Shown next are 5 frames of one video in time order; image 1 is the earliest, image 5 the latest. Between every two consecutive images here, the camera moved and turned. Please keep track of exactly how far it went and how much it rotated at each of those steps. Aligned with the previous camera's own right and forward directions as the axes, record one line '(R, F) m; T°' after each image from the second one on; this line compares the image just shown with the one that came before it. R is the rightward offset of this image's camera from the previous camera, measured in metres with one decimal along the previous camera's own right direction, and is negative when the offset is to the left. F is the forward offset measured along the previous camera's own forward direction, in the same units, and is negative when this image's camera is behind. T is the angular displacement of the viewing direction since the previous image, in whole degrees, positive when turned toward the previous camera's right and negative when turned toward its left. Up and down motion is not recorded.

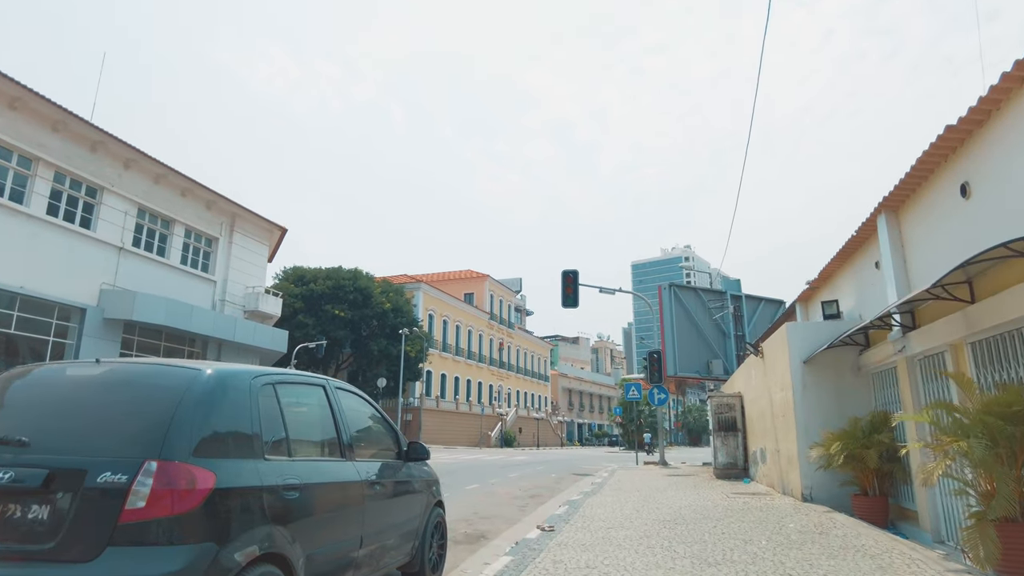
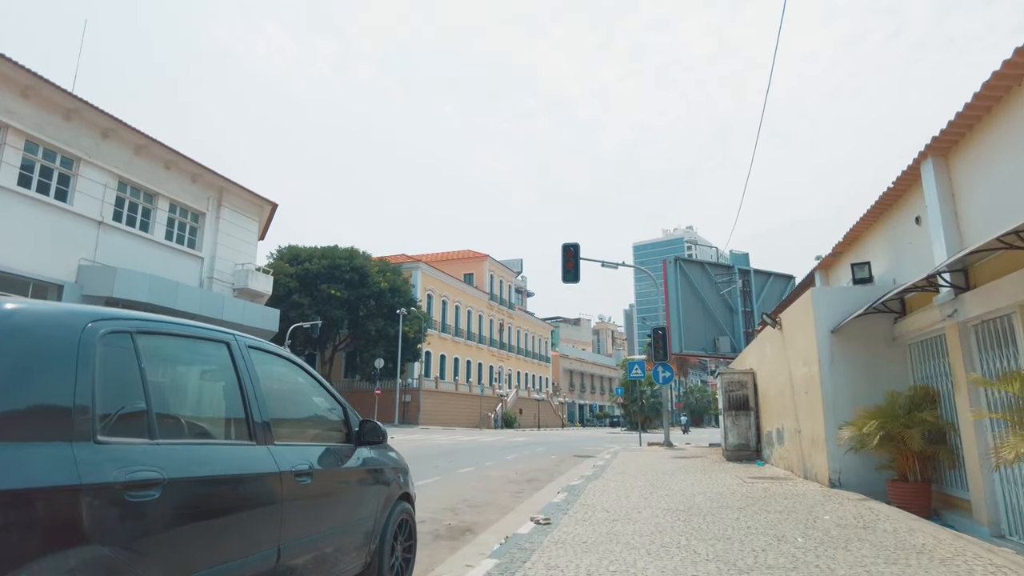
(+0.1, +1.2) m; 0°
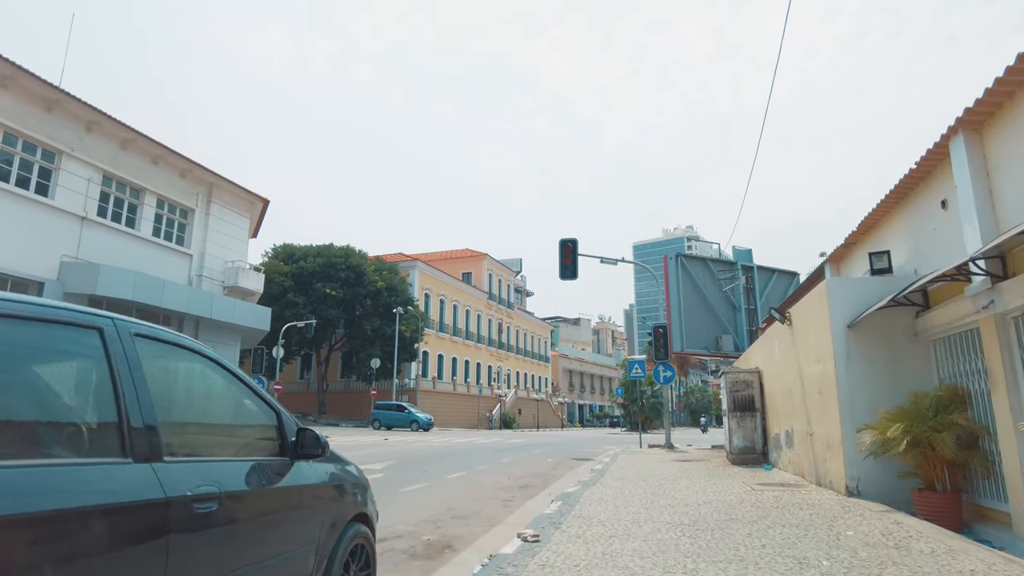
(+0.2, +0.8) m; 0°
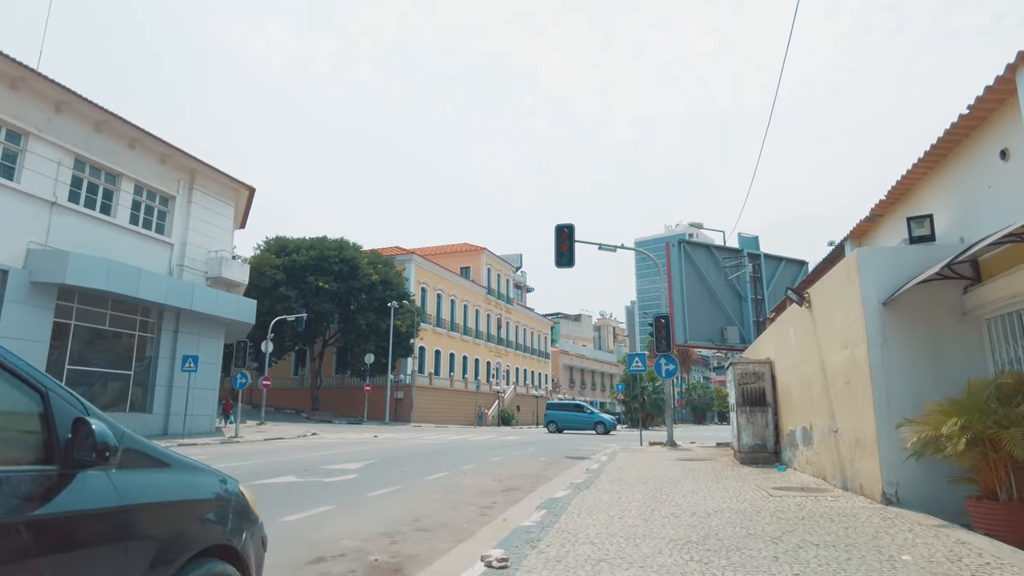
(+0.3, +1.4) m; 0°
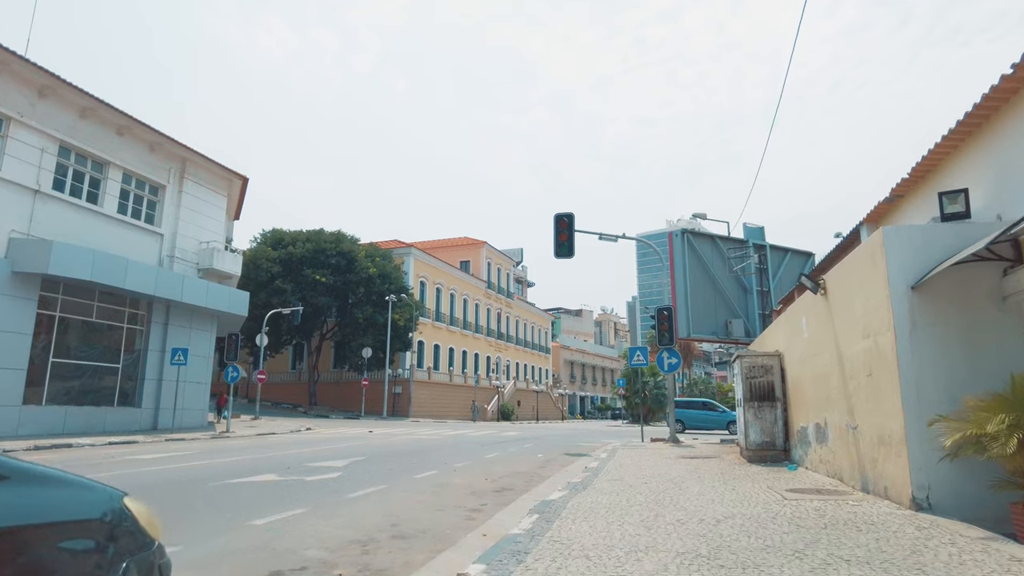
(+0.1, +0.8) m; 0°
